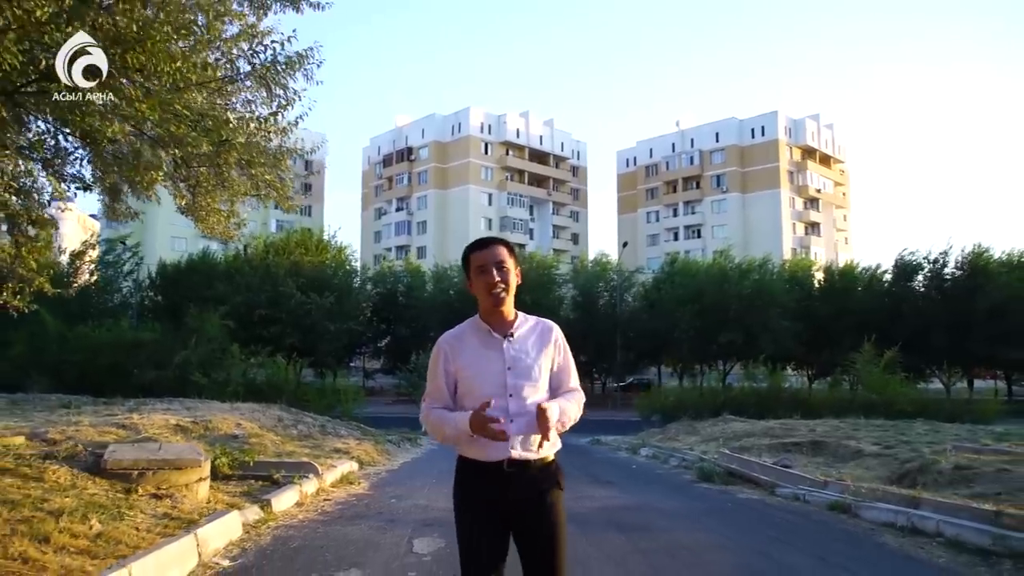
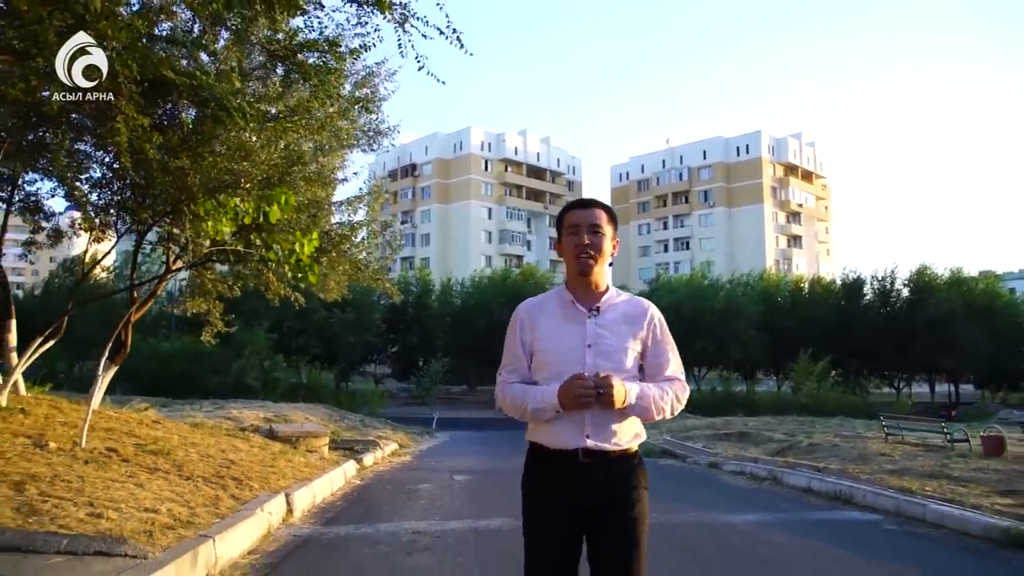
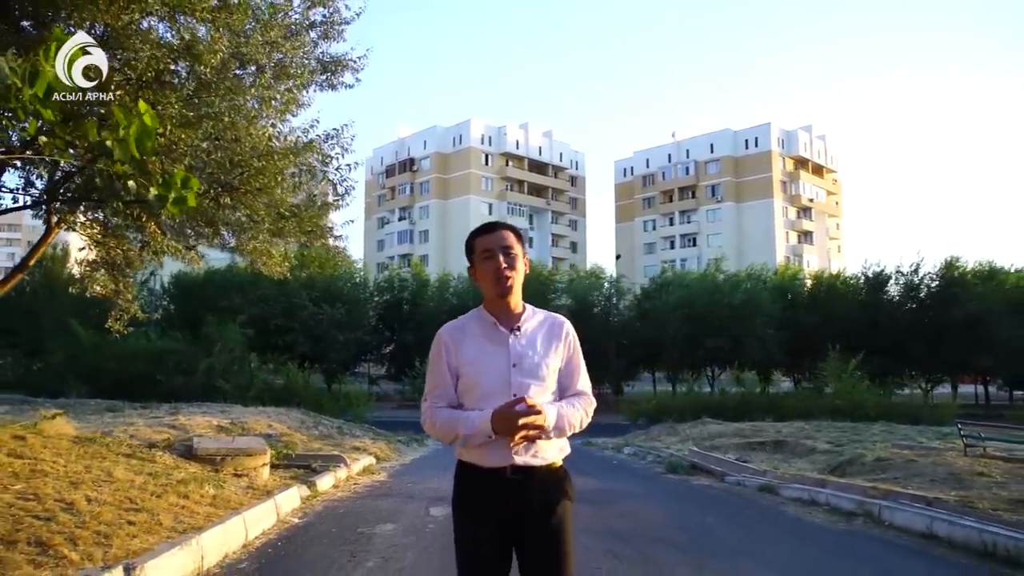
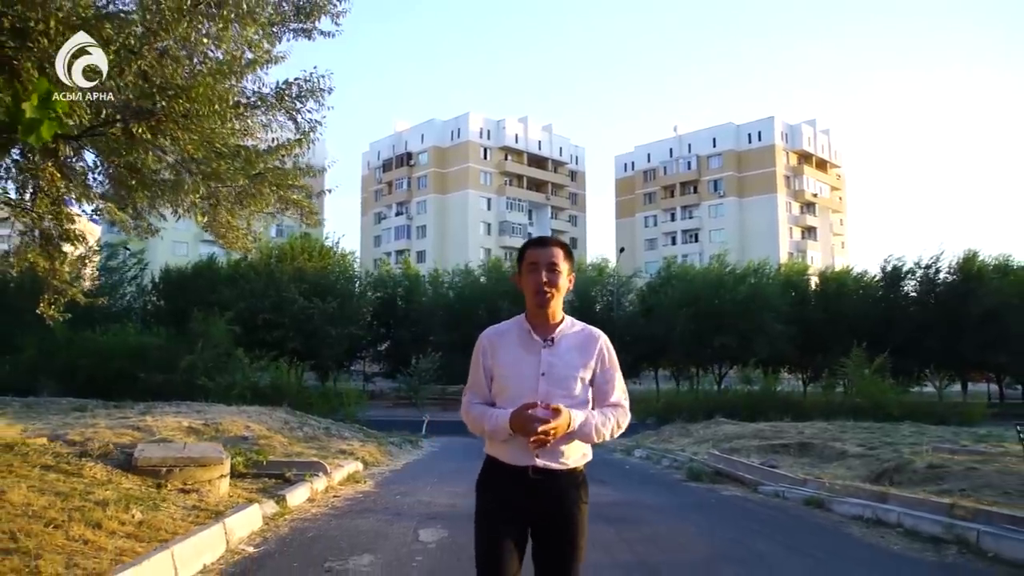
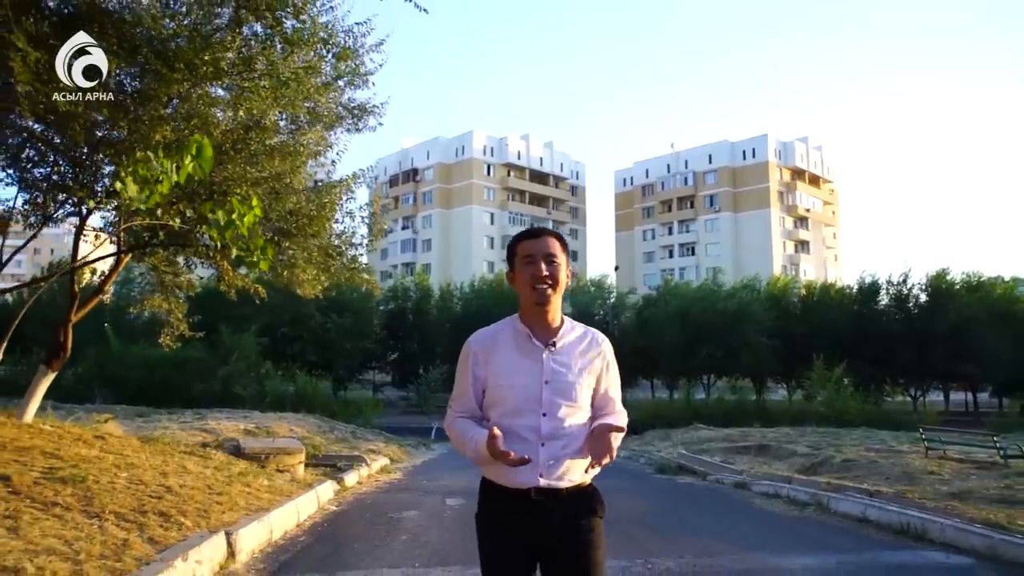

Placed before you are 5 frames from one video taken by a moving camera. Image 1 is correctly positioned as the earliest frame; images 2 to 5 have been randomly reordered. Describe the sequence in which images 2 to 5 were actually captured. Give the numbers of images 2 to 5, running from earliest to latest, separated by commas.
4, 3, 5, 2
